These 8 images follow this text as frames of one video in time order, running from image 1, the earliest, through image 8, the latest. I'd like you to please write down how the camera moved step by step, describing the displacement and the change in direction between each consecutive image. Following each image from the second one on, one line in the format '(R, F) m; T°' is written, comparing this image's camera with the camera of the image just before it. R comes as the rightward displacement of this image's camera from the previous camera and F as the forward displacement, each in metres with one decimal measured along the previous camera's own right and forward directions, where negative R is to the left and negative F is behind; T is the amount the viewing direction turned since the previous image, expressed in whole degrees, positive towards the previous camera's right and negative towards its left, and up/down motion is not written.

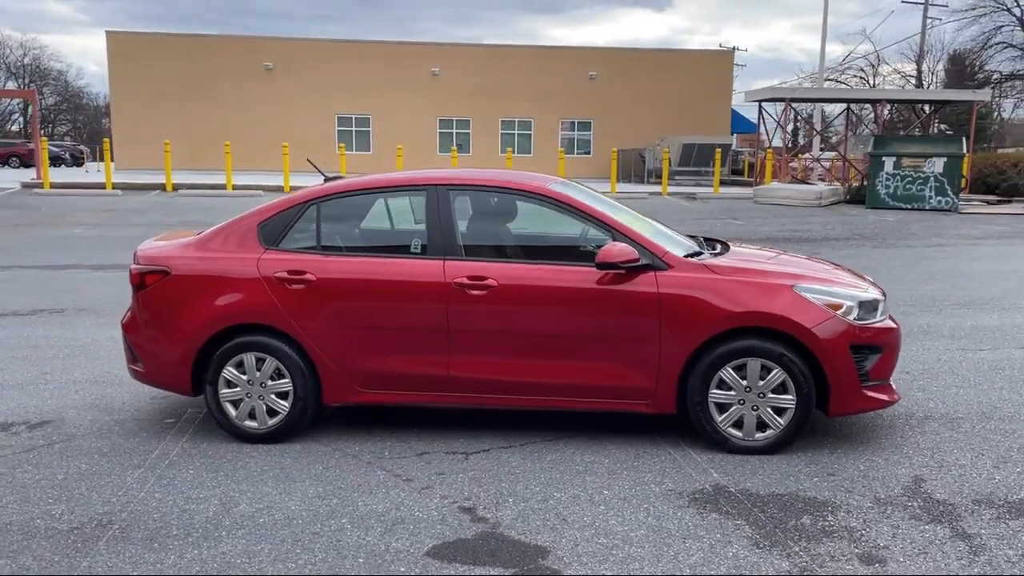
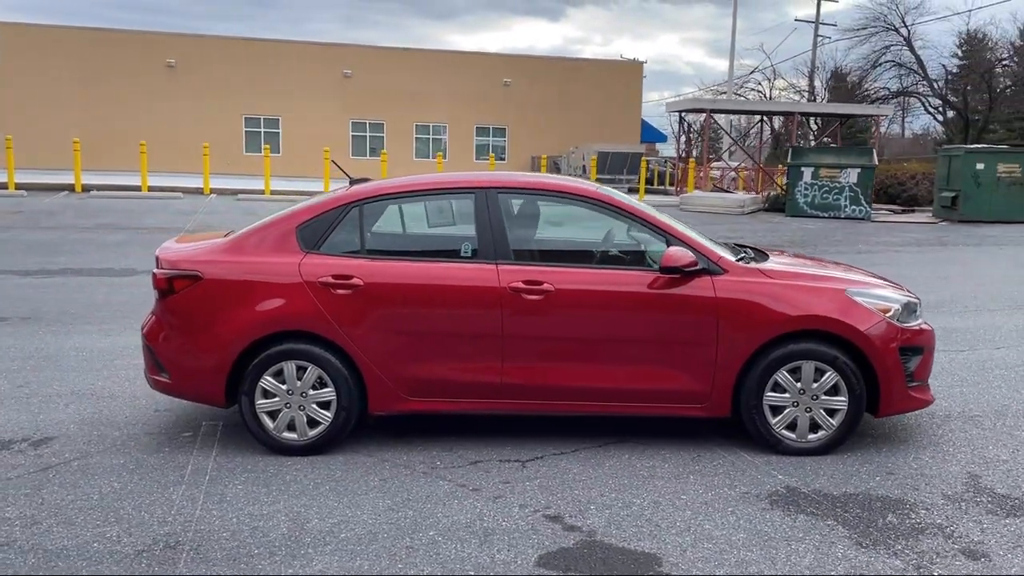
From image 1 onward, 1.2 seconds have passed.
(-0.9, +0.1) m; +7°
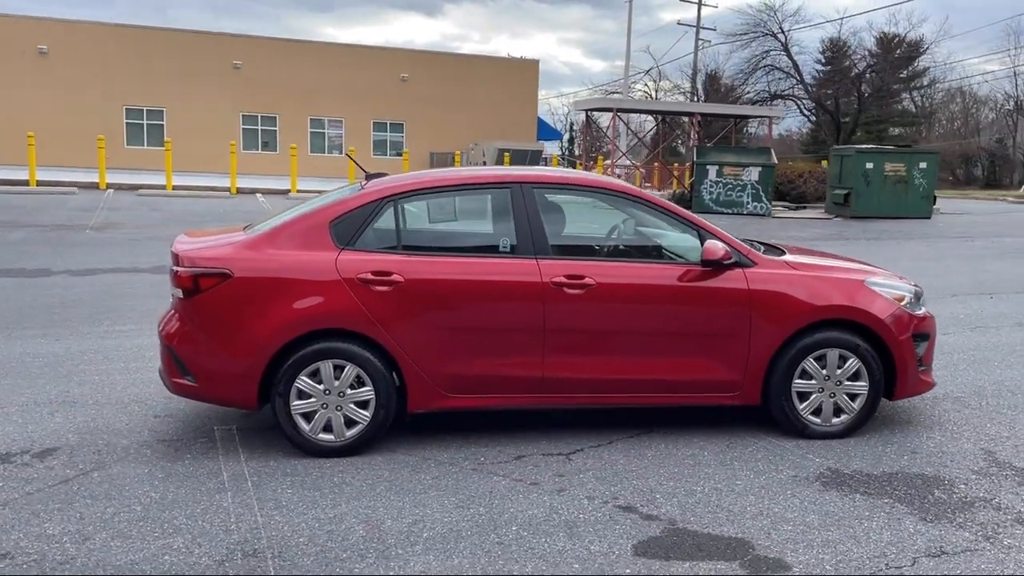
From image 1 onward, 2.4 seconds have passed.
(-0.9, +0.1) m; +8°
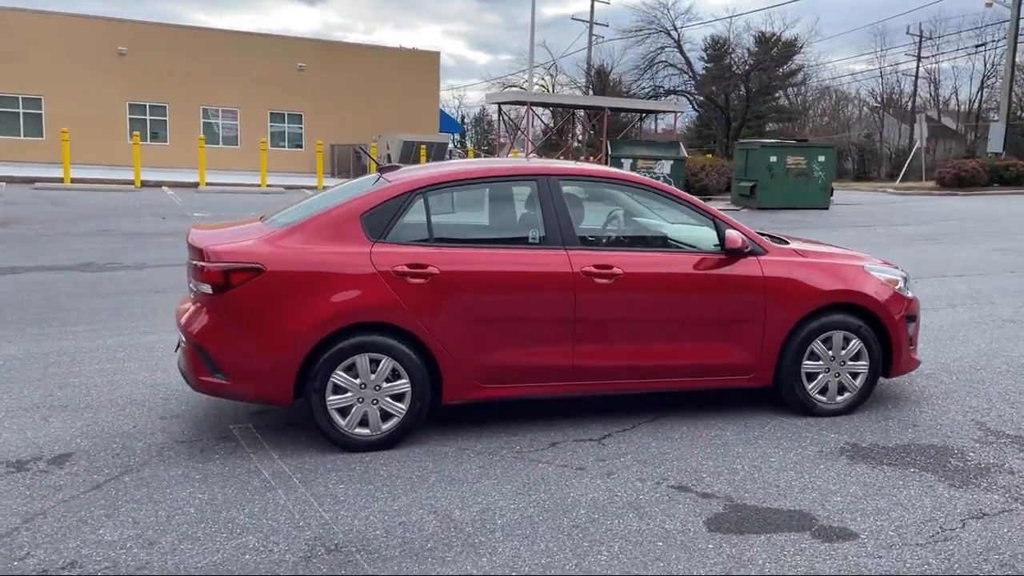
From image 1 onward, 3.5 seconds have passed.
(-0.8, 0.0) m; +7°
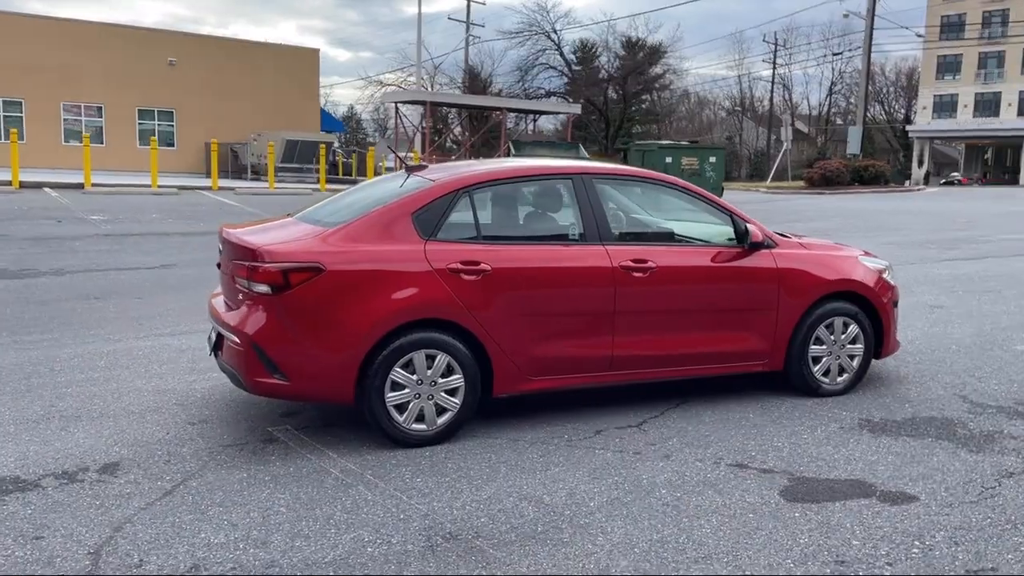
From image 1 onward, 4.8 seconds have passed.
(-1.0, -0.1) m; +8°
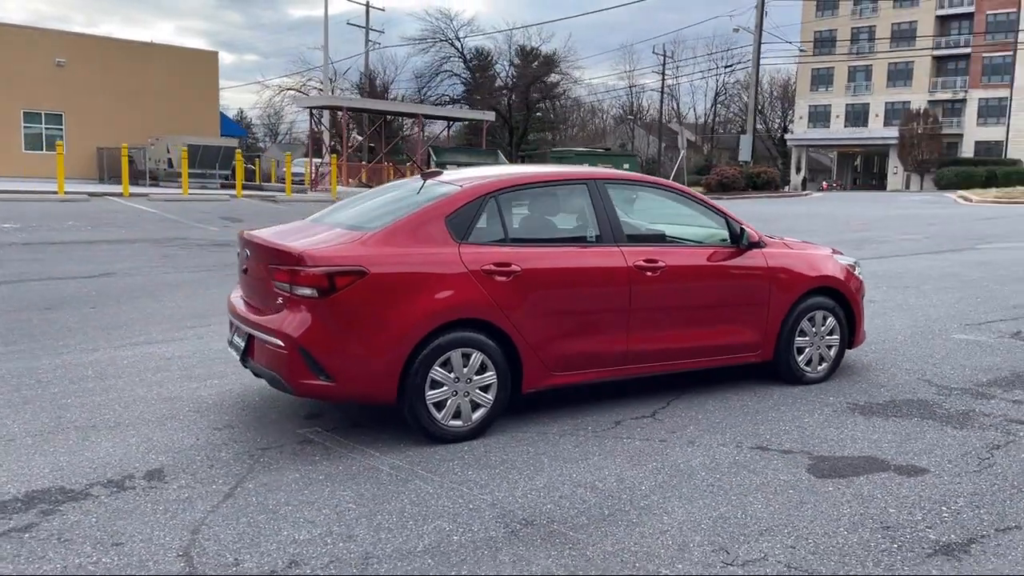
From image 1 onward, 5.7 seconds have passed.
(-0.8, -0.2) m; +7°
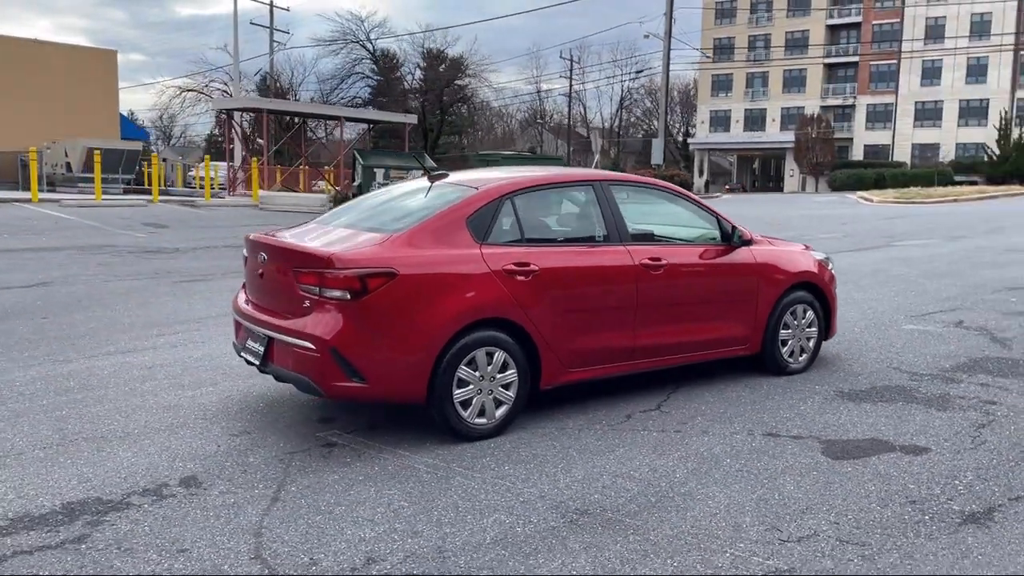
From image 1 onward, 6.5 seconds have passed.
(-0.7, -0.1) m; +6°
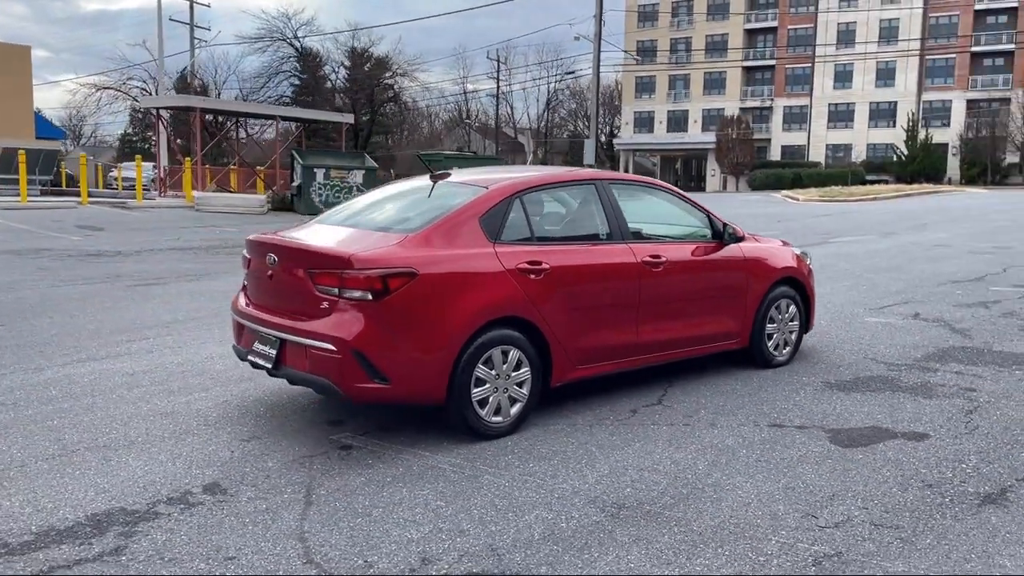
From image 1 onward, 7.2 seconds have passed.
(-0.5, 0.0) m; +5°
